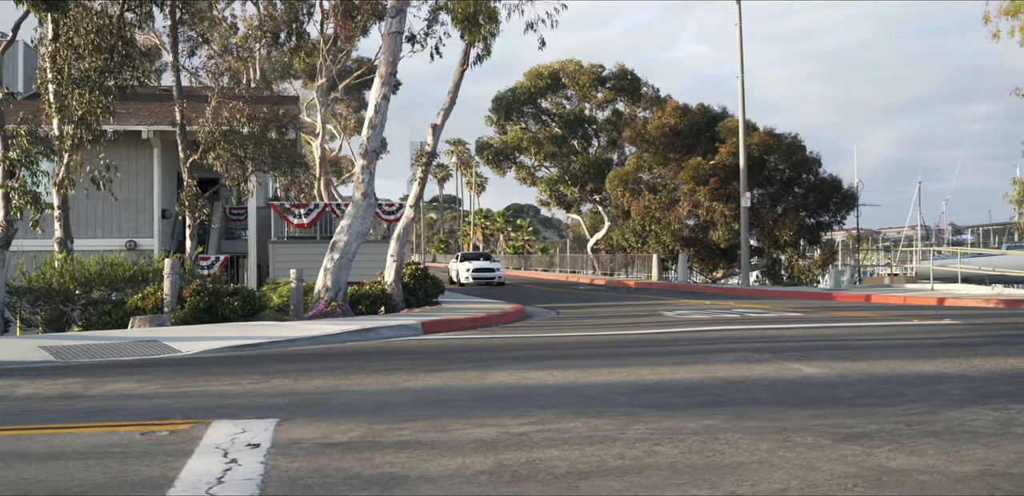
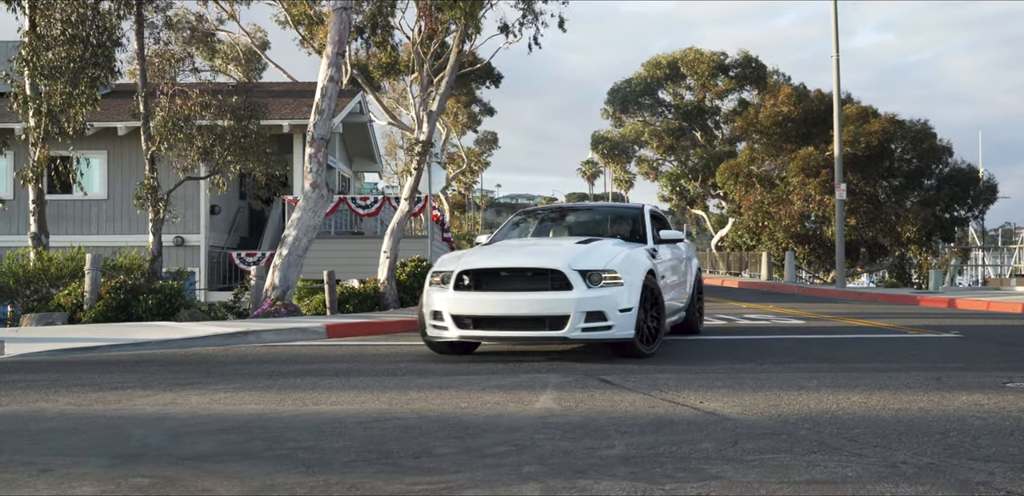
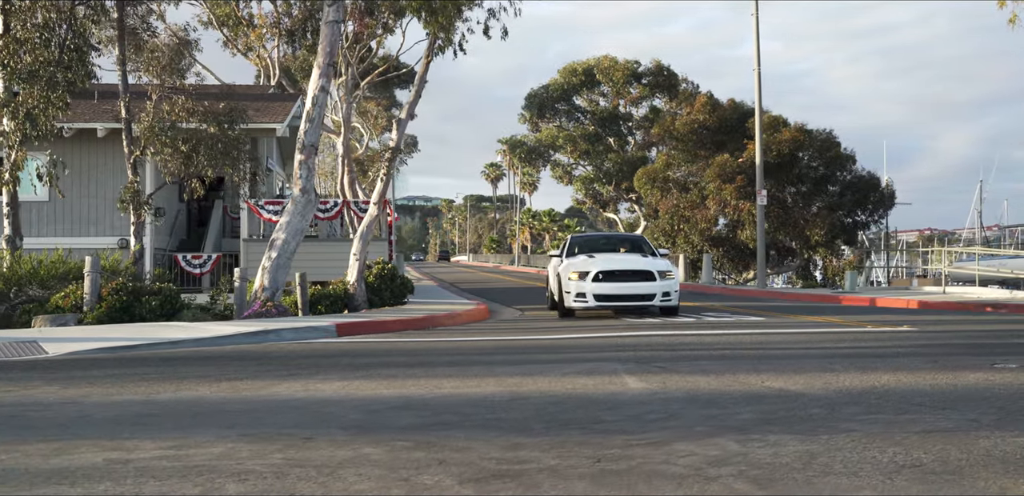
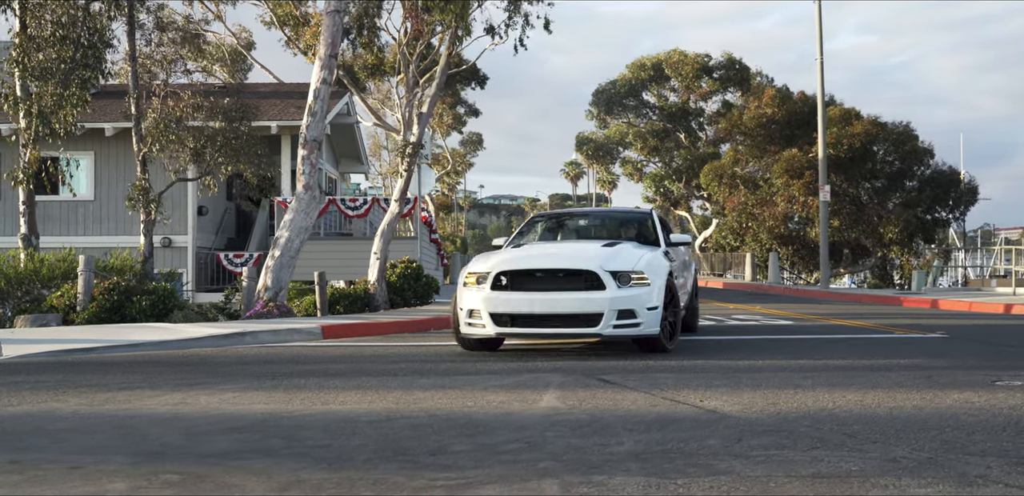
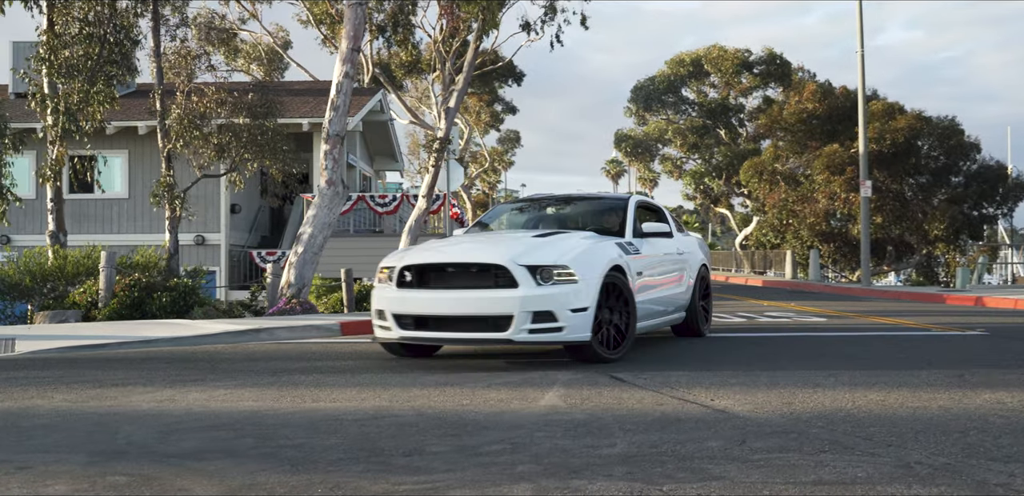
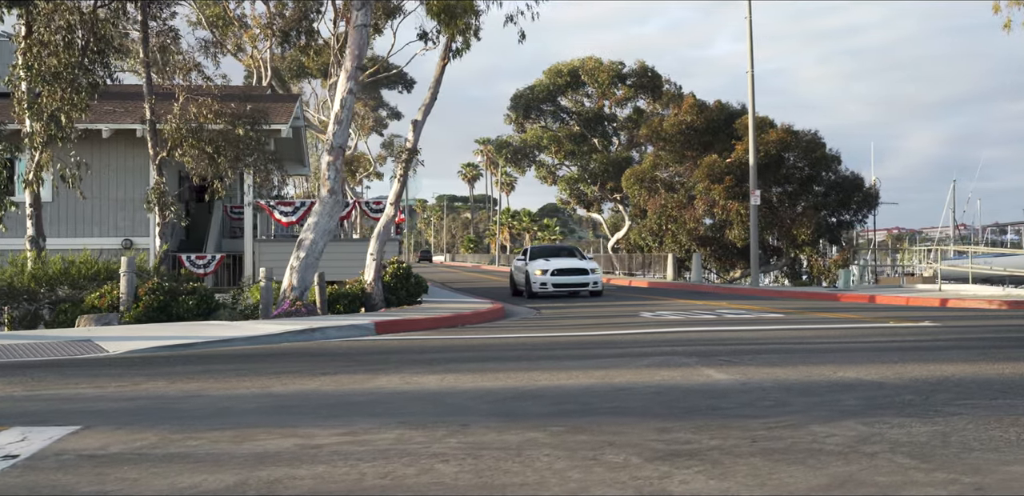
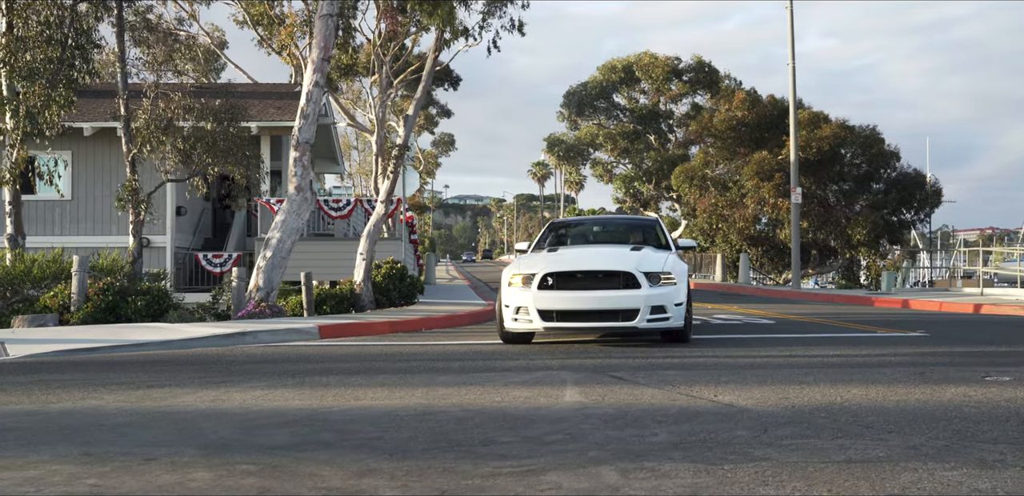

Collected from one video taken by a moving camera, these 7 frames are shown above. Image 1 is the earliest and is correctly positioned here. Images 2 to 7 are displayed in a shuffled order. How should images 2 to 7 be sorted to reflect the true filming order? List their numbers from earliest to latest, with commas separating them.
6, 3, 7, 4, 2, 5
